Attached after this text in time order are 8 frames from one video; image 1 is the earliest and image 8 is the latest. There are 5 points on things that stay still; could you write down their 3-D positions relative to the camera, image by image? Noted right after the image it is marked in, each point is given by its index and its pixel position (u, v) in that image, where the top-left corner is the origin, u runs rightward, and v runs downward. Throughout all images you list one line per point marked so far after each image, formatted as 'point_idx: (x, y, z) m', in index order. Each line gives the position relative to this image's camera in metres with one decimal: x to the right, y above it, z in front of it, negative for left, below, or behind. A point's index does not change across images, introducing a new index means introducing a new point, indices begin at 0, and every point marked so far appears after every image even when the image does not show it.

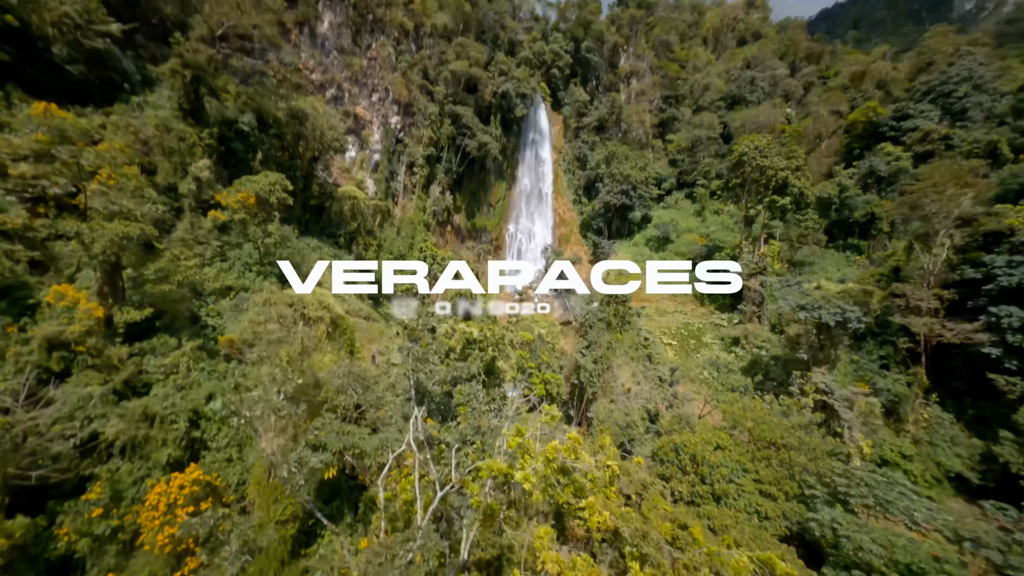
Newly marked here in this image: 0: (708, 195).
0: (+10.5, +4.7, +19.1) m
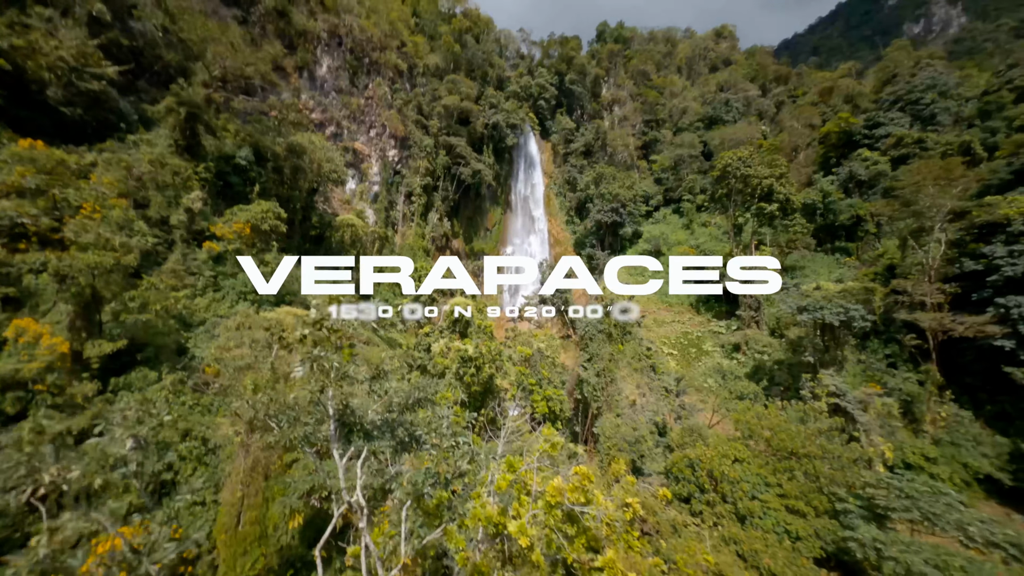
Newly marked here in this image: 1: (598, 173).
0: (+9.9, +4.2, +19.2) m
1: (+5.0, +6.4, +20.5) m
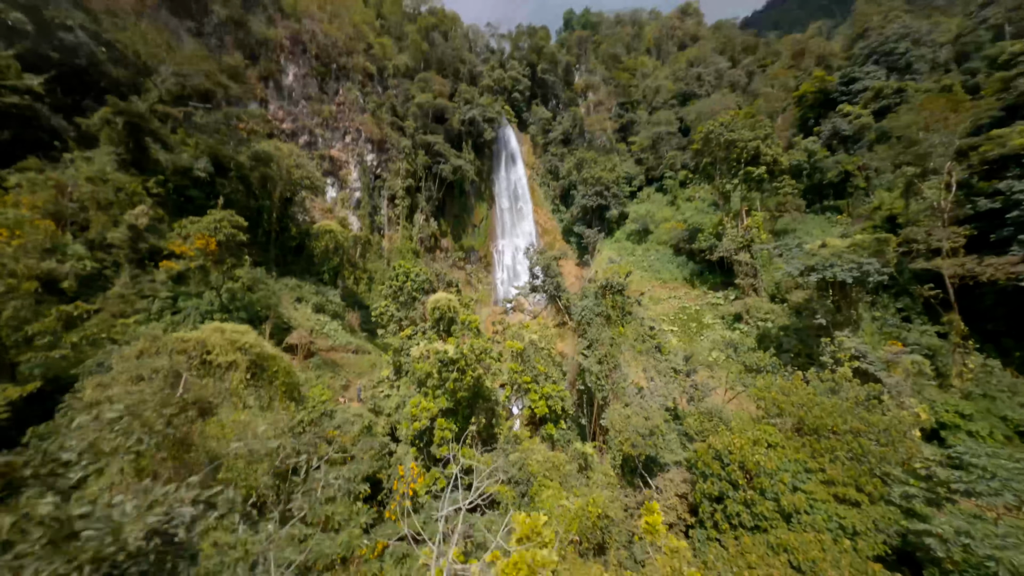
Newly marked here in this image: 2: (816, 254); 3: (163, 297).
0: (+8.9, +5.6, +18.7) m
1: (+3.8, +7.3, +19.8) m
2: (+6.7, +0.7, +7.6) m
3: (-6.6, -0.2, +6.6) m
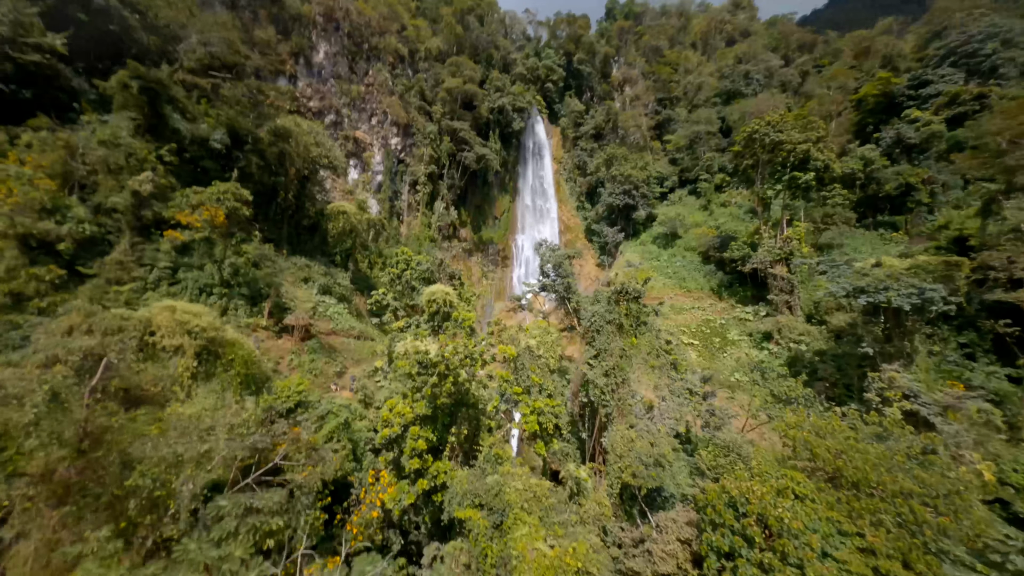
0: (+10.1, +5.0, +17.5) m
1: (+5.3, +7.2, +18.9) m
2: (+6.9, +0.3, +6.7) m
3: (-6.5, +0.4, +6.5) m
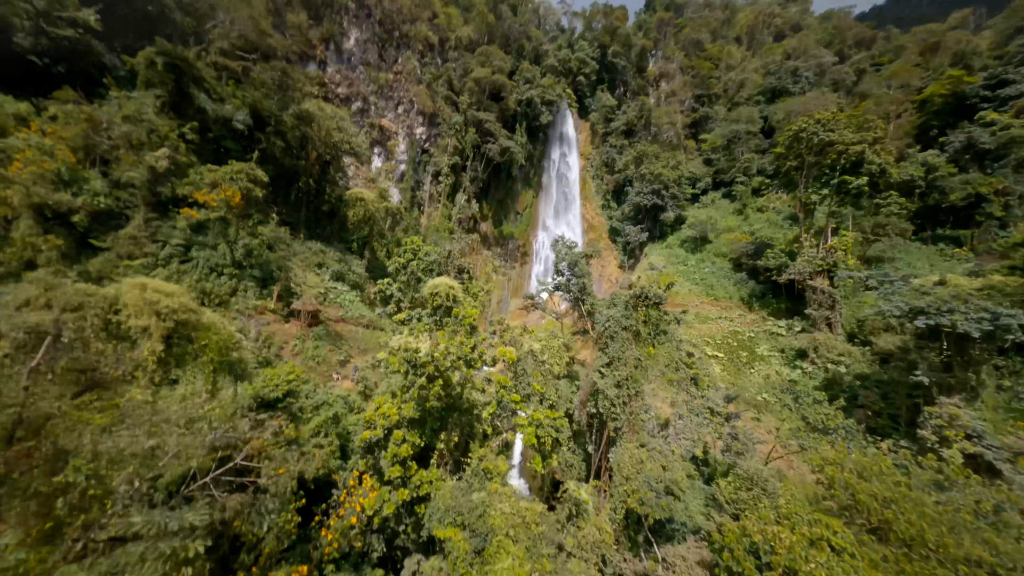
0: (+11.2, +4.6, +16.4) m
1: (+6.6, +7.0, +18.1) m
2: (+7.1, -0.1, +5.9) m
3: (-6.3, +0.8, +6.5) m
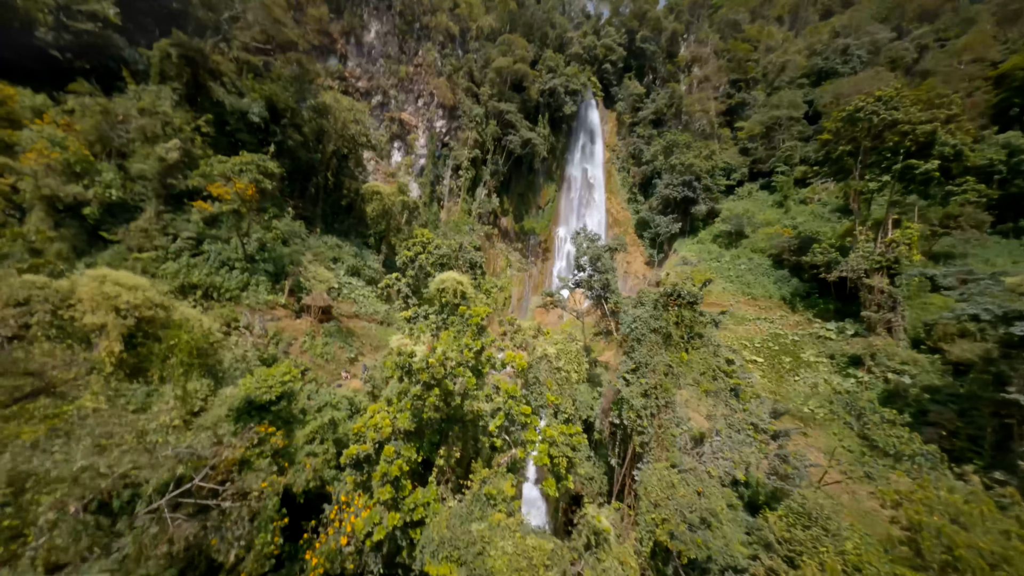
0: (+12.2, +4.6, +15.1) m
1: (+7.7, +7.2, +17.1) m
2: (+7.3, -0.1, +5.0) m
3: (-6.0, +0.9, +6.4) m
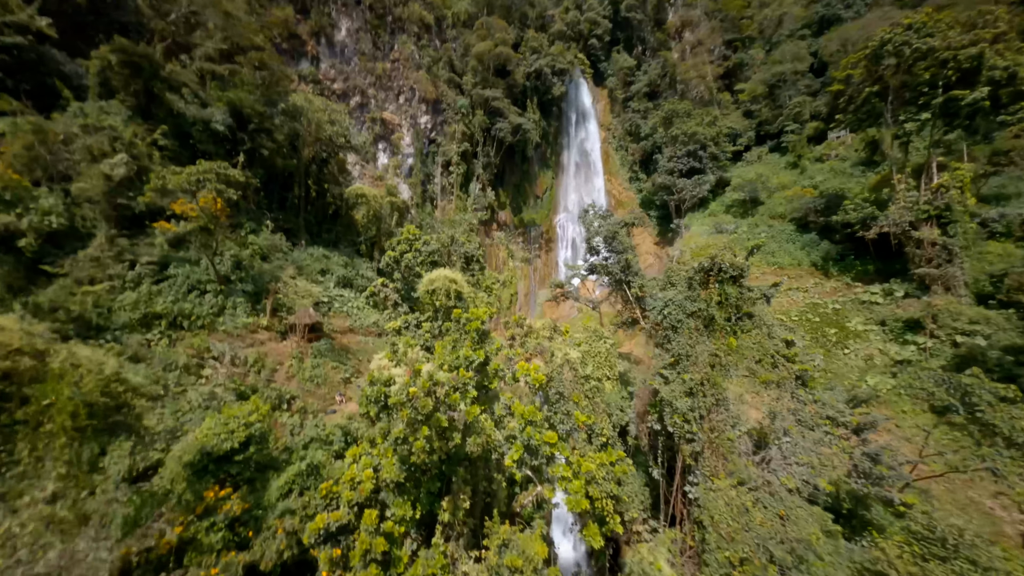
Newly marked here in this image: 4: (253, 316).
0: (+11.9, +6.0, +14.1) m
1: (+7.2, +8.1, +16.1) m
2: (+7.3, +0.7, +4.0) m
3: (-6.0, +0.4, +5.7) m
4: (-4.8, -0.5, +6.4) m
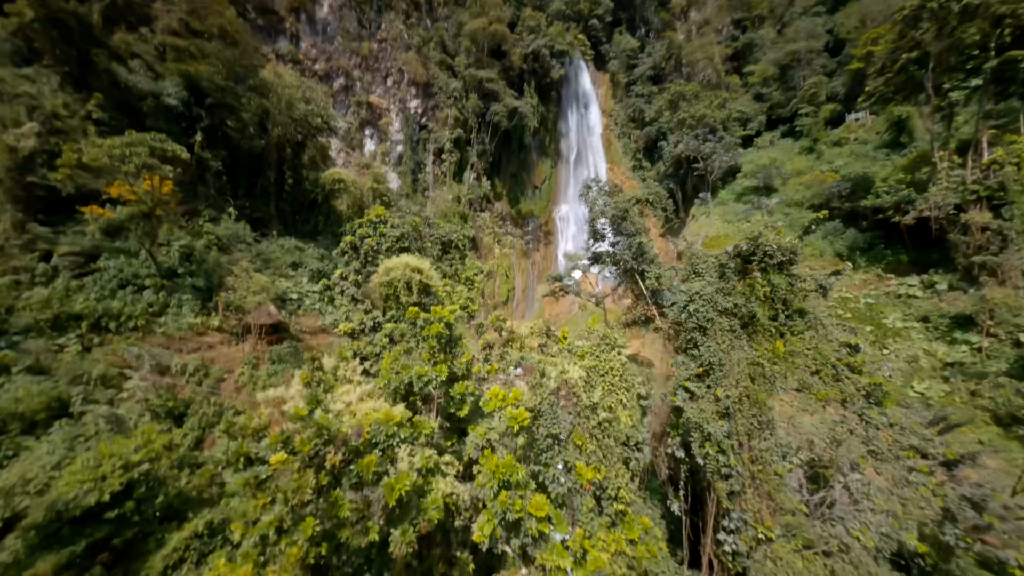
0: (+11.7, +6.3, +13.1) m
1: (+7.0, +8.4, +15.1) m
2: (+7.2, +0.9, +3.1) m
3: (-6.1, +0.5, +4.8) m
4: (-4.9, -0.4, +5.6) m
